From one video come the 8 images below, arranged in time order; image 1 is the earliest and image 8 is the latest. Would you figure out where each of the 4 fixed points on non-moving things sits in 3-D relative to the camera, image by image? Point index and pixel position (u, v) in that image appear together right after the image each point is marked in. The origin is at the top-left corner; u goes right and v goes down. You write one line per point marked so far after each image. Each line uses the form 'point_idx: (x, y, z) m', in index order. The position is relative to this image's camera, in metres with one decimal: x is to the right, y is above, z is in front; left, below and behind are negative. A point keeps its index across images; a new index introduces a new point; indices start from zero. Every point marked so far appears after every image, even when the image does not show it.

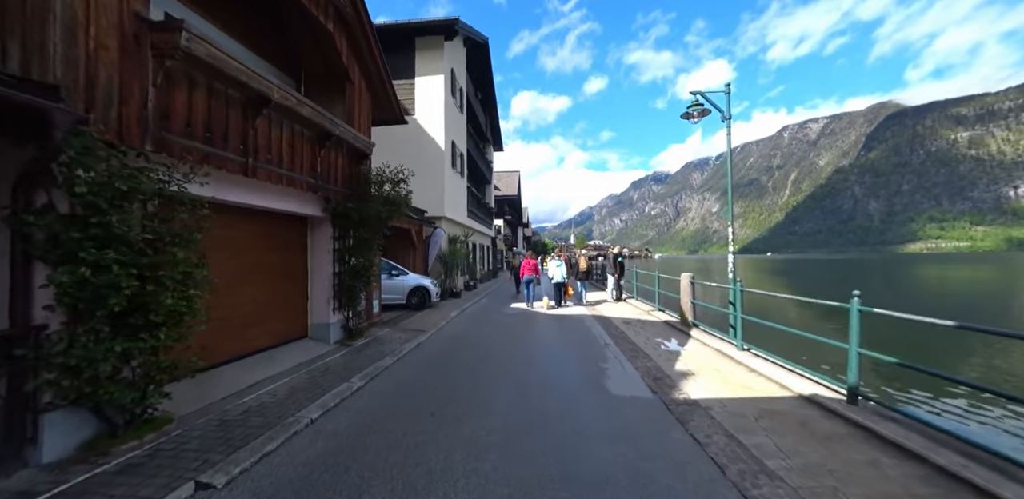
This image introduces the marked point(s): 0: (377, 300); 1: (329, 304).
0: (-3.4, -1.3, +9.9) m
1: (-3.4, -1.0, +7.5) m
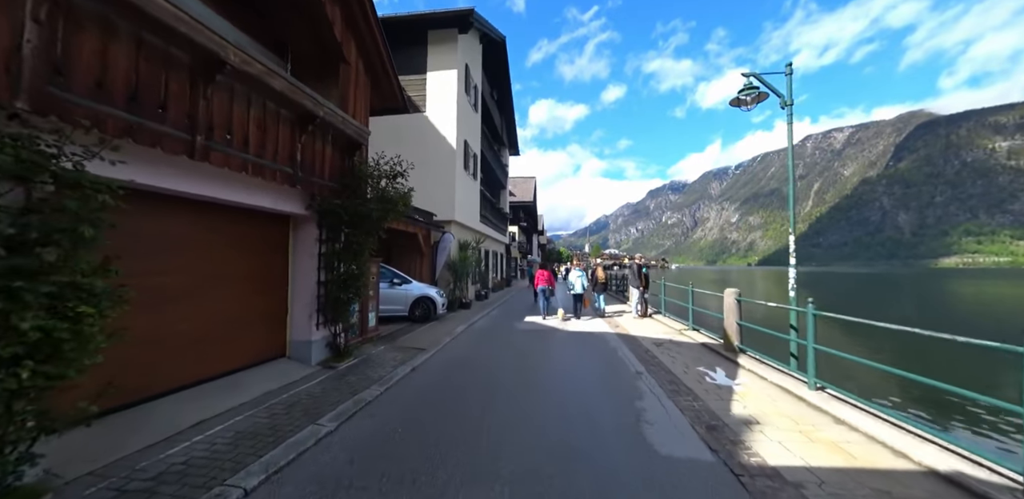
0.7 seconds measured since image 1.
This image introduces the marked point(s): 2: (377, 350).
0: (-3.1, -1.4, +8.8) m
1: (-3.2, -1.1, +6.4) m
2: (-2.6, -1.9, +7.6) m
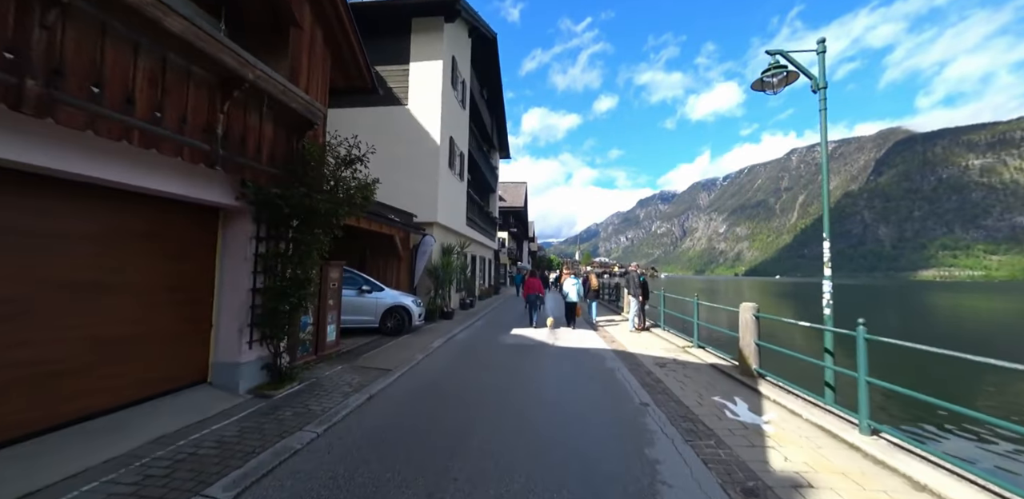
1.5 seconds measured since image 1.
0: (-3.4, -1.4, +7.5) m
1: (-3.5, -1.1, +5.1) m
2: (-2.9, -1.9, +6.4) m
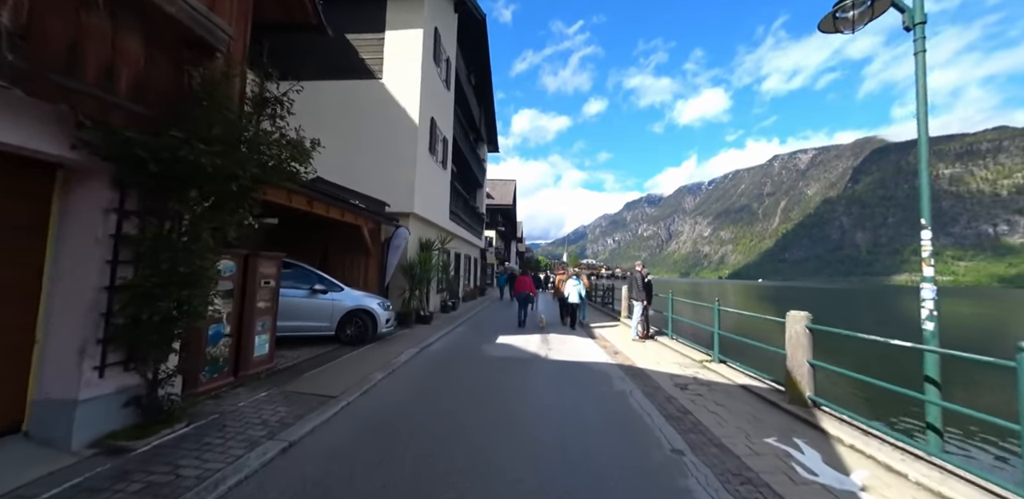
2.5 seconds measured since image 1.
0: (-3.6, -1.2, +5.8) m
1: (-3.6, -0.9, +3.4) m
2: (-3.0, -1.8, +4.6) m
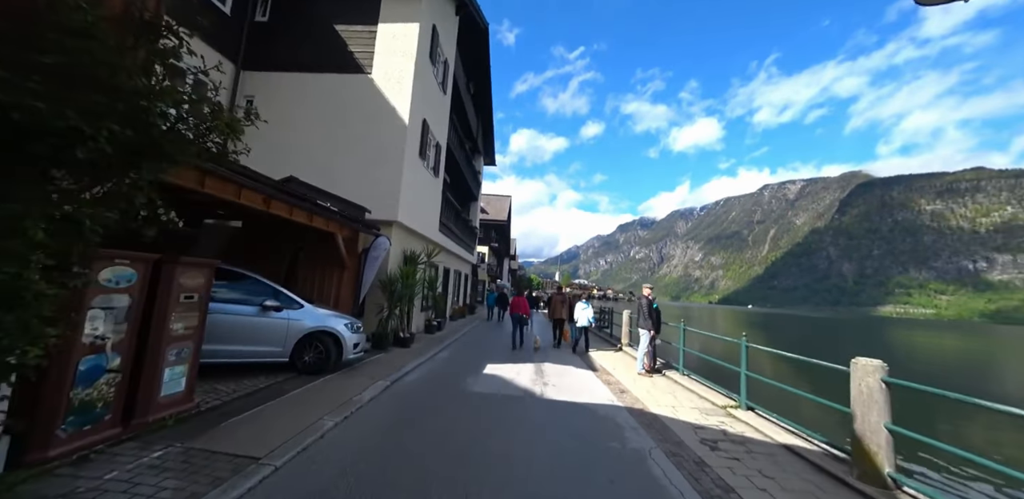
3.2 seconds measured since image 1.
0: (-3.7, -1.3, +4.4) m
1: (-3.6, -0.9, +2.0) m
2: (-3.1, -1.8, +3.3) m
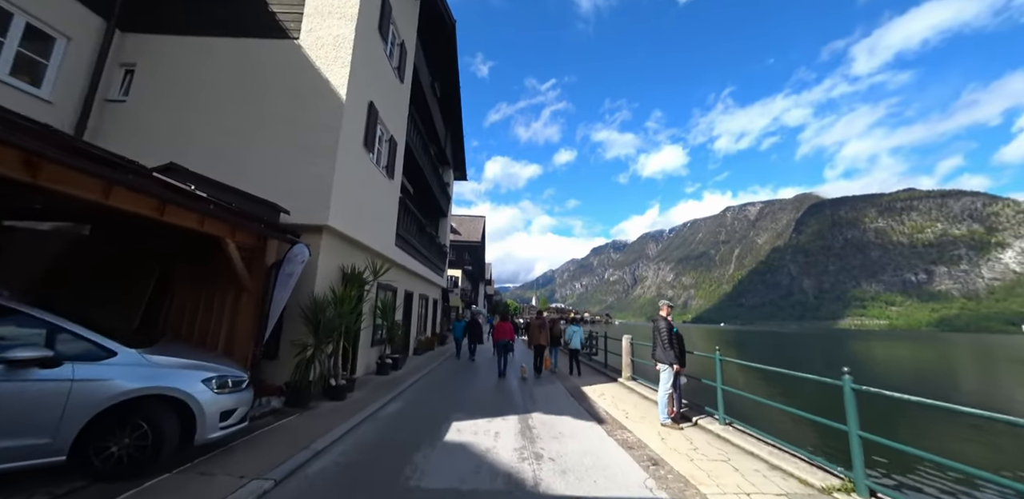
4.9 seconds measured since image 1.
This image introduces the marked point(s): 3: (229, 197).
0: (-3.8, -1.2, +1.4) m
1: (-3.6, -0.6, -0.9) m
2: (-3.2, -1.6, +0.3) m
3: (-5.1, +1.0, +7.2) m
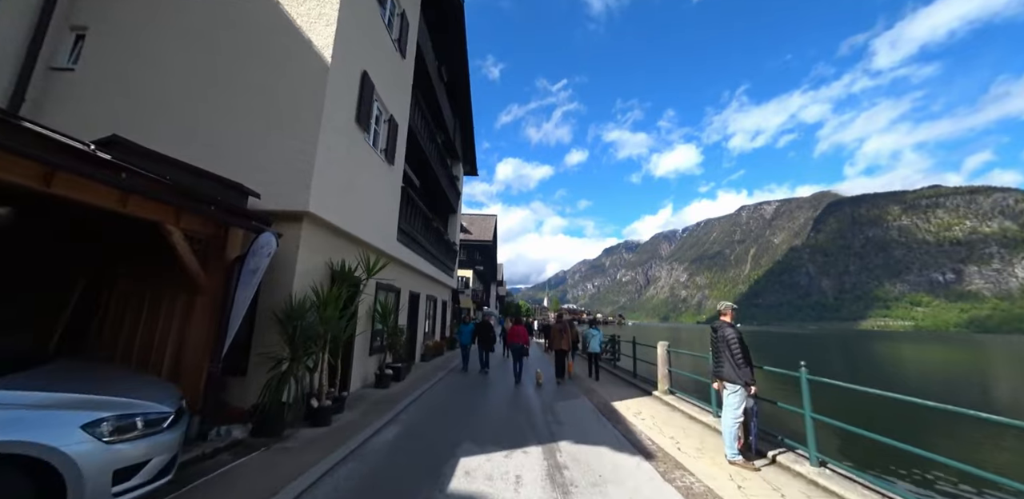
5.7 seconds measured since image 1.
0: (-3.7, -1.0, 0.0) m
1: (-3.6, -0.4, -2.3) m
2: (-3.1, -1.4, -1.2) m
3: (-4.8, +1.1, +5.8) m
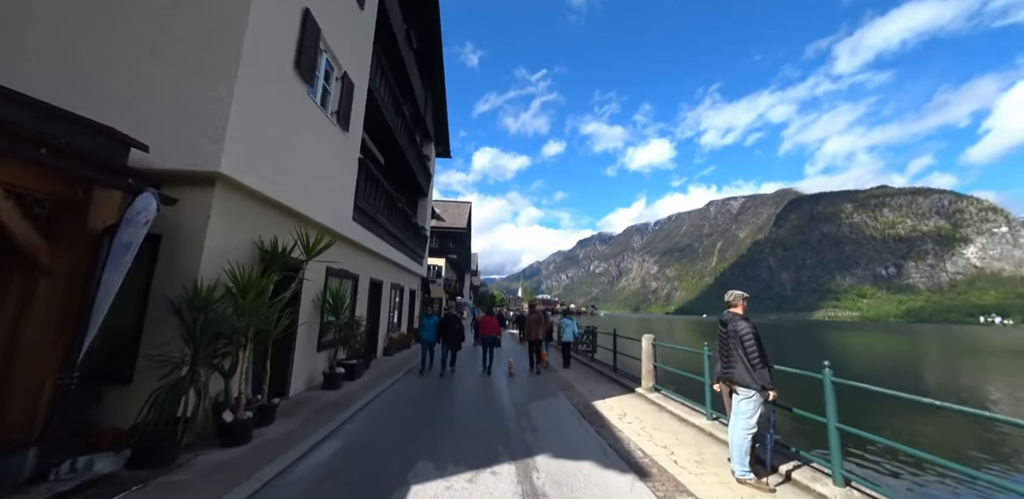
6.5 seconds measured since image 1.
0: (-3.7, -0.8, -1.4) m
1: (-3.4, -0.3, -3.8) m
2: (-3.0, -1.3, -2.5) m
3: (-5.2, +1.5, +4.3) m
